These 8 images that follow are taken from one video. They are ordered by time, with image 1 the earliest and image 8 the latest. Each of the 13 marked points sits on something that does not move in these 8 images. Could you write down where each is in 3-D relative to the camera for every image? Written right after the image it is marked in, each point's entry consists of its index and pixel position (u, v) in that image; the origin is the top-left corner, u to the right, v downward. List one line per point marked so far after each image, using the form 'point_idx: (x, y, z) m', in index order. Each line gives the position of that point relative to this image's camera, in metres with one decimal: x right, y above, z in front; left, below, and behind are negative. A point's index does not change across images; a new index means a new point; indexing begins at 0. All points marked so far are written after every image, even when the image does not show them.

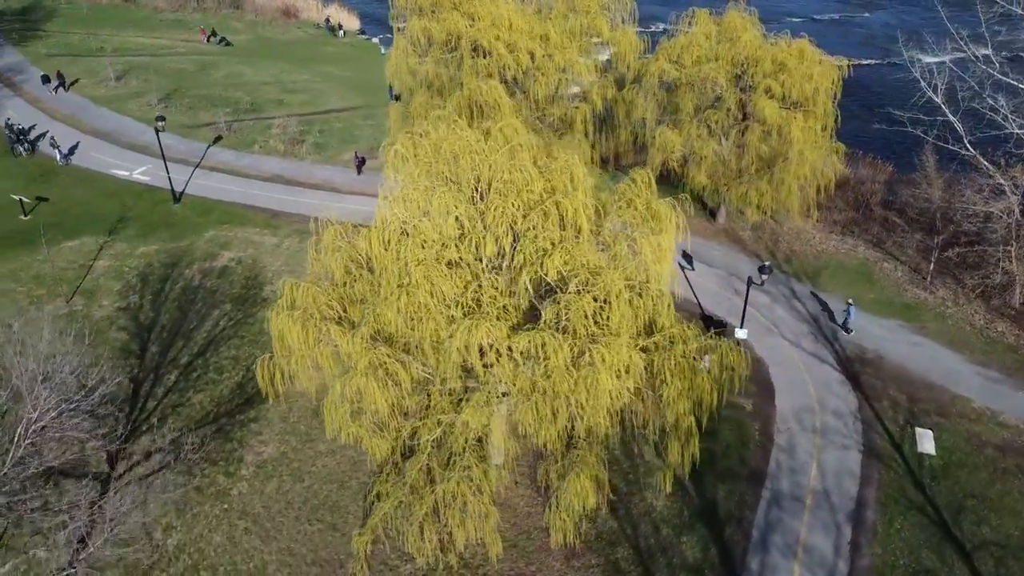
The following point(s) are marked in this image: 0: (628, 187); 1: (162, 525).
0: (+2.4, +2.1, +17.5) m
1: (-7.9, -5.4, +18.2) m
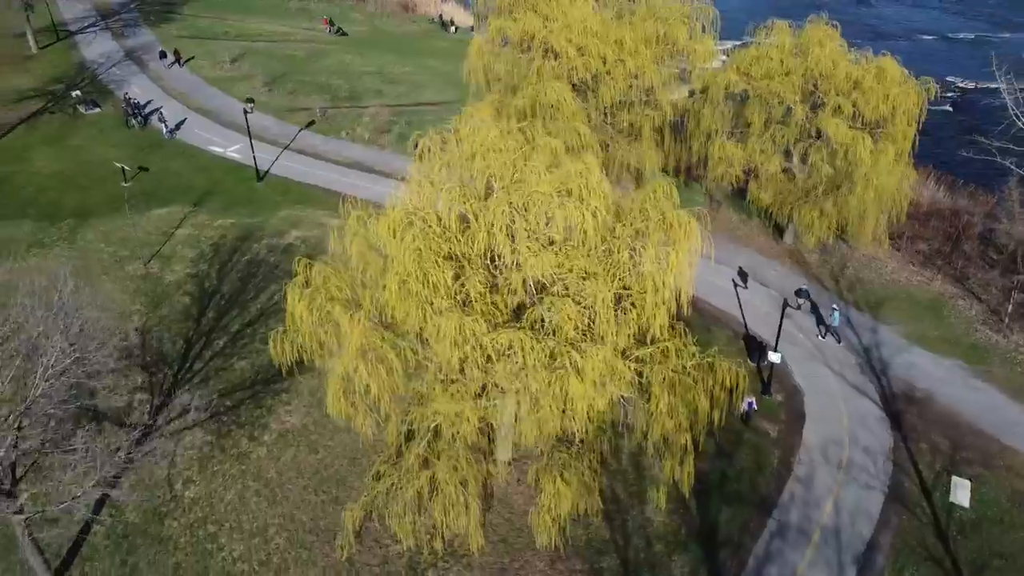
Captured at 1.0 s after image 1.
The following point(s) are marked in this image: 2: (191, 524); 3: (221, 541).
0: (+2.8, +1.9, +17.3) m
1: (-8.0, -4.6, +19.5) m
2: (-7.4, -5.4, +18.4) m
3: (-6.5, -5.6, +18.0) m
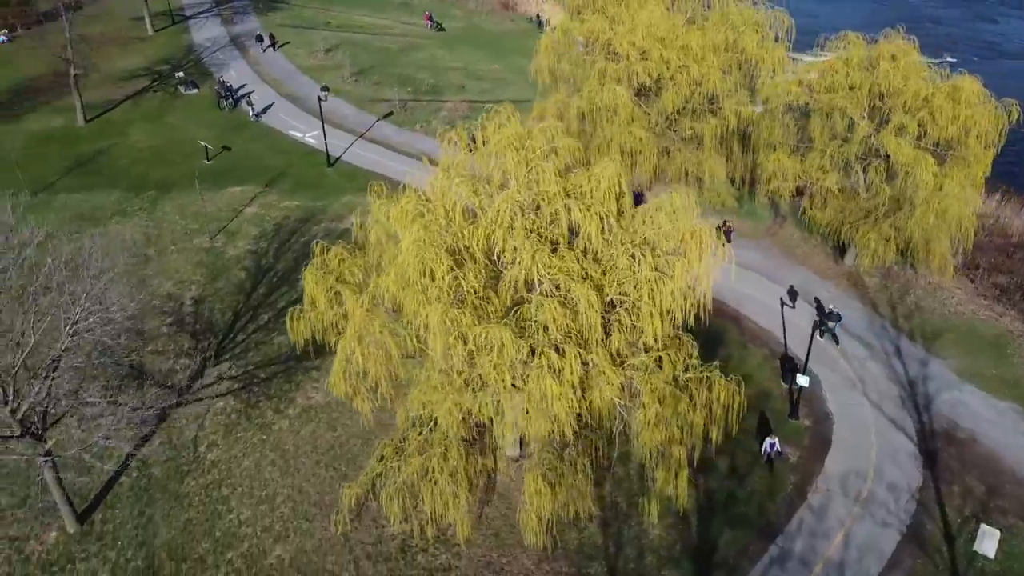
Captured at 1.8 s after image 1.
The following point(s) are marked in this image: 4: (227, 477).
0: (+3.1, +1.7, +17.1) m
1: (-7.8, -3.9, +20.6) m
2: (-7.4, -4.7, +19.4) m
3: (-6.6, -5.1, +18.9) m
4: (-6.9, -4.6, +19.6) m
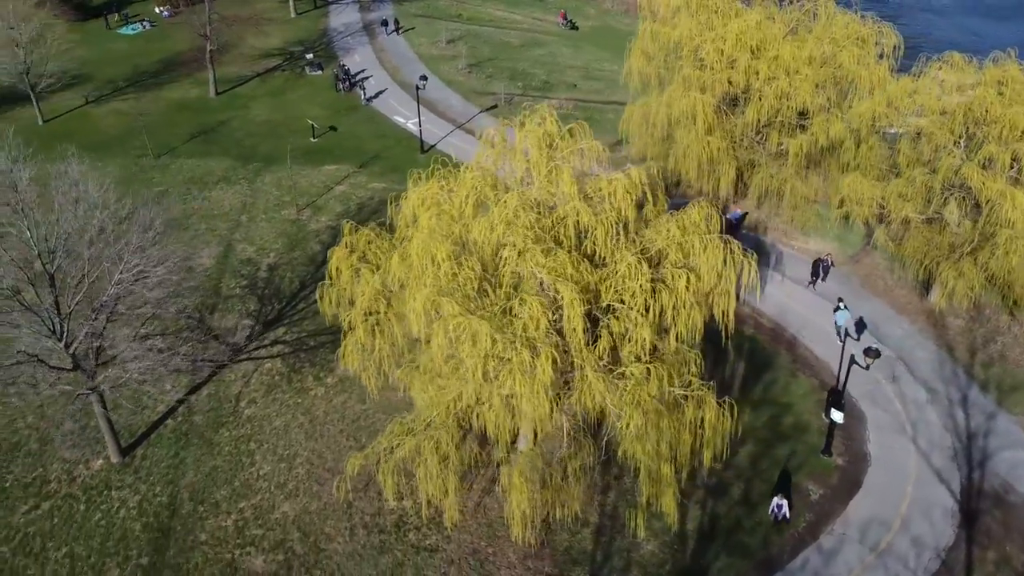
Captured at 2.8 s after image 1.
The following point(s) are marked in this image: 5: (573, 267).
0: (+3.5, +1.5, +16.7) m
1: (-7.2, -3.0, +22.1) m
2: (-7.1, -3.9, +20.8) m
3: (-6.4, -4.3, +20.2) m
4: (-6.6, -3.8, +21.0) m
5: (+1.1, +0.4, +15.0) m
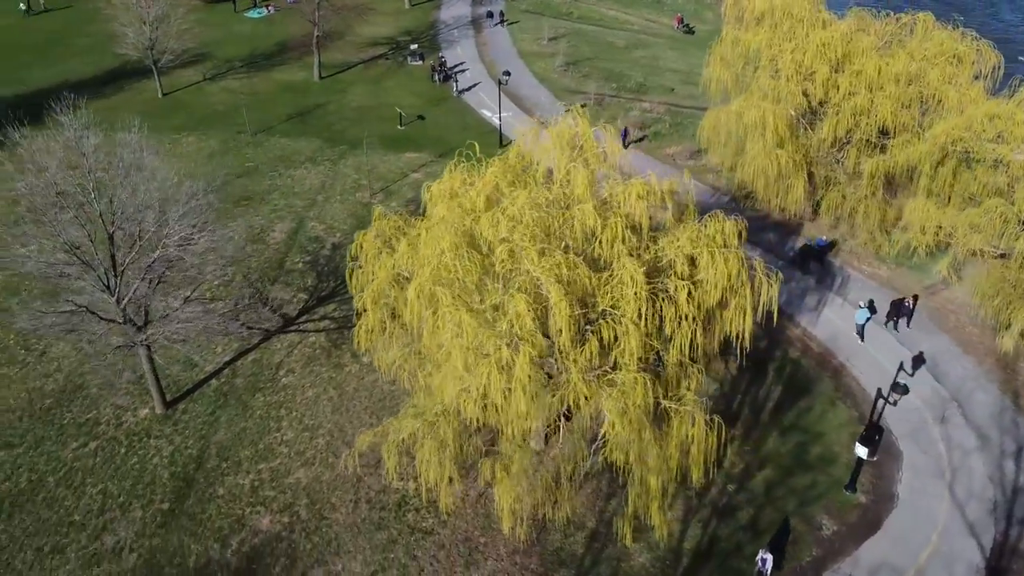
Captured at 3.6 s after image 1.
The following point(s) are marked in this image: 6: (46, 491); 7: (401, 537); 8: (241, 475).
0: (+3.7, +1.2, +16.4) m
1: (-6.5, -2.3, +23.2) m
2: (-6.6, -3.1, +22.0) m
3: (-6.1, -3.6, +21.3) m
4: (-6.1, -3.1, +22.1) m
5: (+1.0, +0.4, +15.0) m
6: (-11.3, -4.9, +19.5) m
7: (-2.5, -5.6, +18.2) m
8: (-6.7, -4.6, +19.8) m
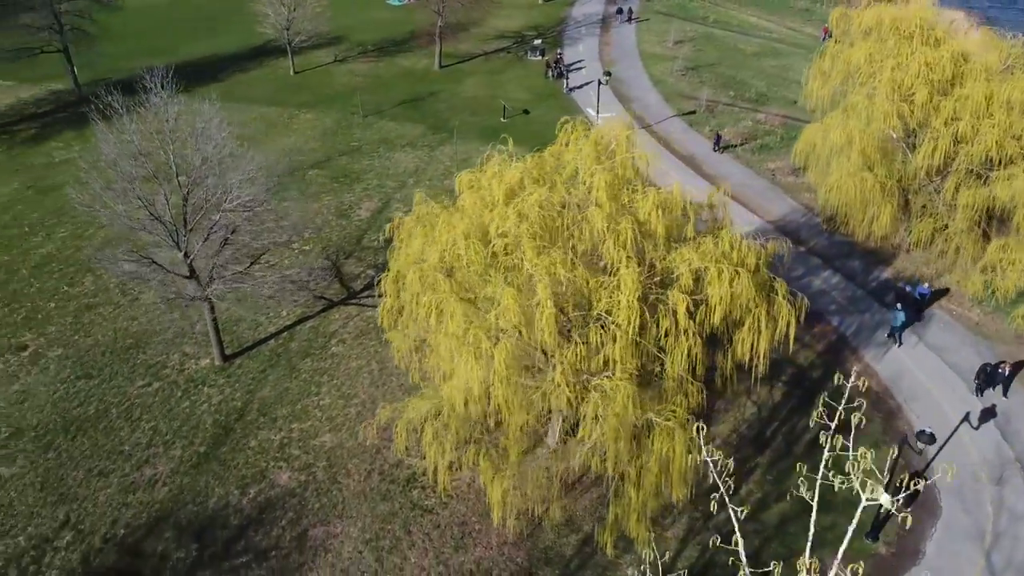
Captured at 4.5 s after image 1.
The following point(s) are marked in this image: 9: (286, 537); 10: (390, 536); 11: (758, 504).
0: (+4.0, +0.9, +15.9) m
1: (-5.2, -1.5, +24.5) m
2: (-5.7, -2.3, +23.3) m
3: (-5.3, -2.8, +22.5) m
4: (-5.2, -2.3, +23.3) m
5: (+1.0, +0.3, +15.0) m
6: (-10.9, -3.6, +21.7) m
7: (-2.6, -5.2, +18.8) m
8: (-6.3, -3.8, +21.2) m
9: (-5.1, -5.7, +18.3) m
10: (-2.8, -5.6, +18.3) m
11: (+5.7, -5.1, +18.9) m
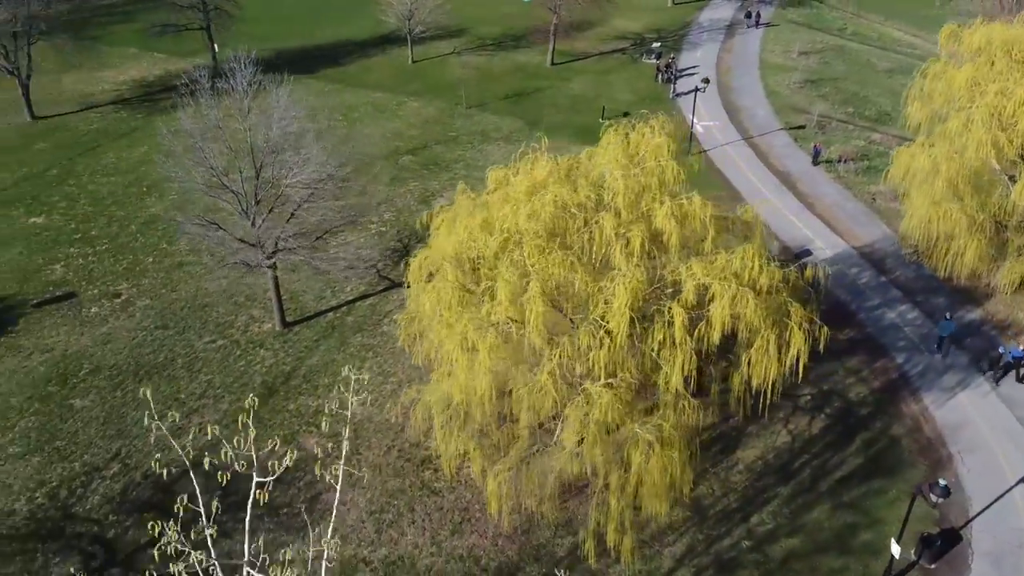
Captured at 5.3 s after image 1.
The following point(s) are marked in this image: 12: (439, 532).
0: (+4.1, +0.5, +15.4) m
1: (-3.8, -0.9, +25.4) m
2: (-4.5, -1.7, +24.3) m
3: (-4.3, -2.2, +23.5) m
4: (-4.0, -1.8, +24.3) m
5: (+1.0, +0.3, +15.1) m
6: (-10.0, -2.4, +23.6) m
7: (-2.5, -4.9, +19.5) m
8: (-5.5, -3.1, +22.4) m
9: (-5.1, -5.0, +19.4) m
10: (-2.8, -5.2, +19.0) m
11: (+5.7, -5.6, +18.2) m
12: (-1.7, -5.6, +18.4) m
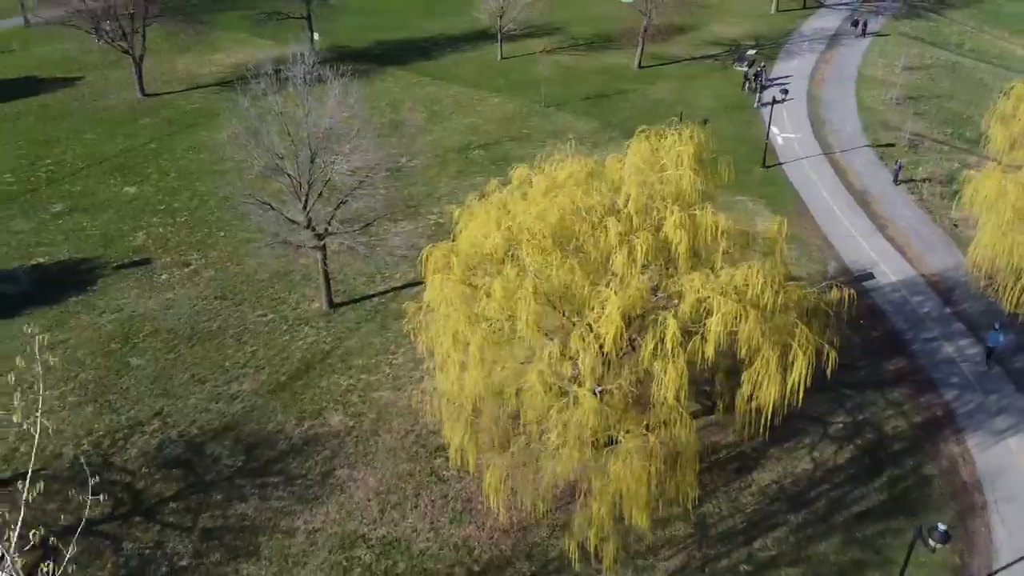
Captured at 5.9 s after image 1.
0: (+4.1, +0.2, +15.1) m
1: (-2.5, -0.6, +26.0) m
2: (-3.4, -1.3, +25.0) m
3: (-3.4, -1.9, +24.2) m
4: (-2.9, -1.4, +24.9) m
5: (+1.0, +0.3, +15.2) m
6: (-9.0, -1.6, +25.0) m
7: (-2.3, -4.6, +20.0) m
8: (-4.8, -2.6, +23.2) m
9: (-4.9, -4.6, +20.2) m
10: (-2.7, -5.0, +19.5) m
11: (+5.6, -6.0, +17.7) m
12: (-1.7, -5.4, +18.8) m
